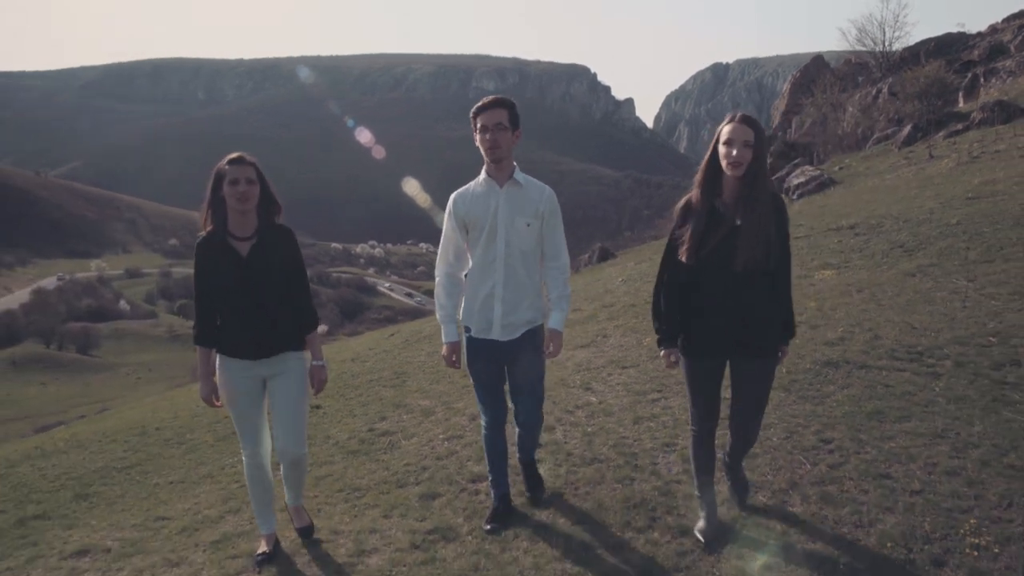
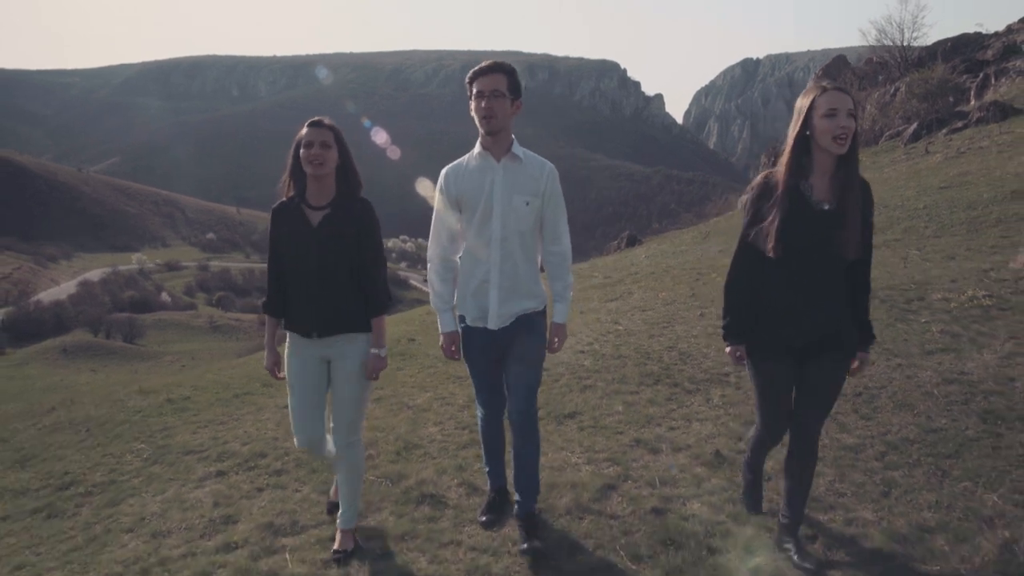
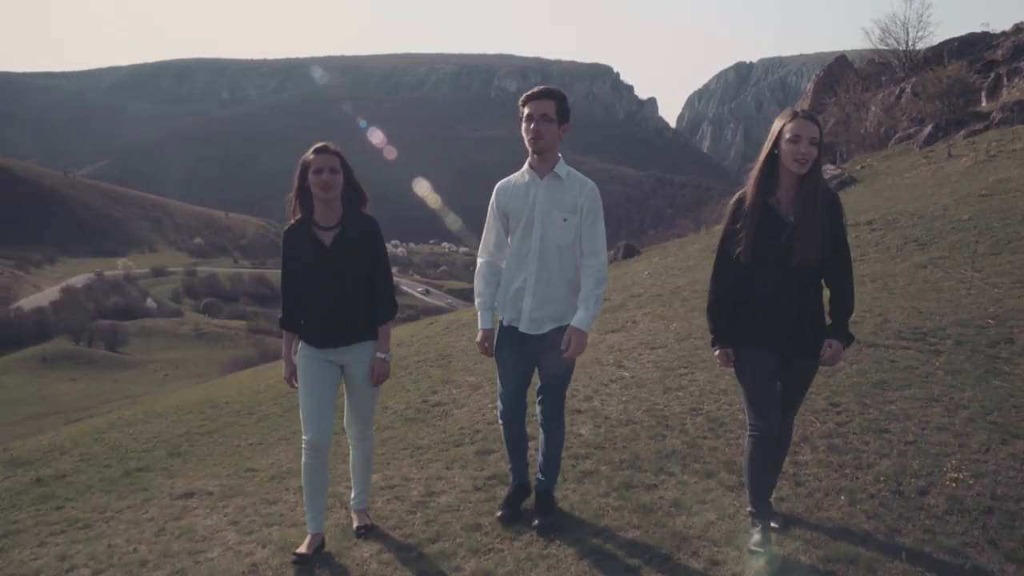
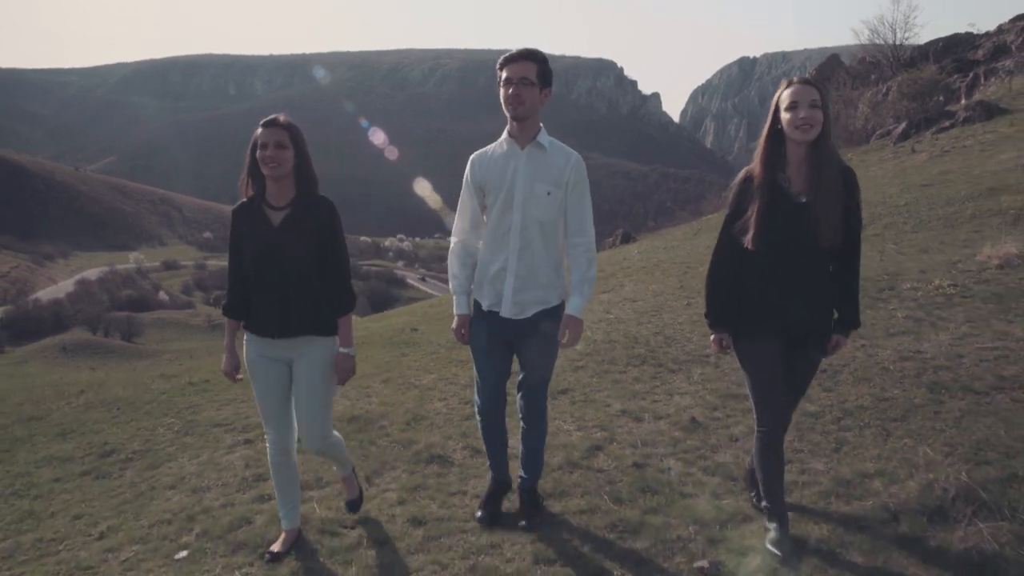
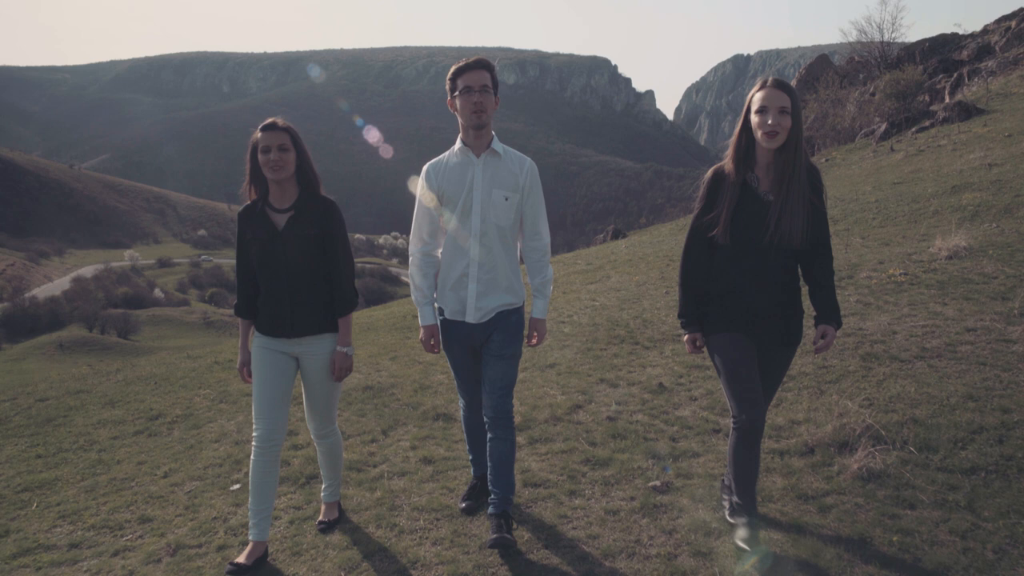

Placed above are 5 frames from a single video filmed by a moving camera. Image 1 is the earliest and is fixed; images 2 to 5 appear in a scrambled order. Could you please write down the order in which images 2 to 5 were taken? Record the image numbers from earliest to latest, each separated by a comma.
3, 2, 4, 5
